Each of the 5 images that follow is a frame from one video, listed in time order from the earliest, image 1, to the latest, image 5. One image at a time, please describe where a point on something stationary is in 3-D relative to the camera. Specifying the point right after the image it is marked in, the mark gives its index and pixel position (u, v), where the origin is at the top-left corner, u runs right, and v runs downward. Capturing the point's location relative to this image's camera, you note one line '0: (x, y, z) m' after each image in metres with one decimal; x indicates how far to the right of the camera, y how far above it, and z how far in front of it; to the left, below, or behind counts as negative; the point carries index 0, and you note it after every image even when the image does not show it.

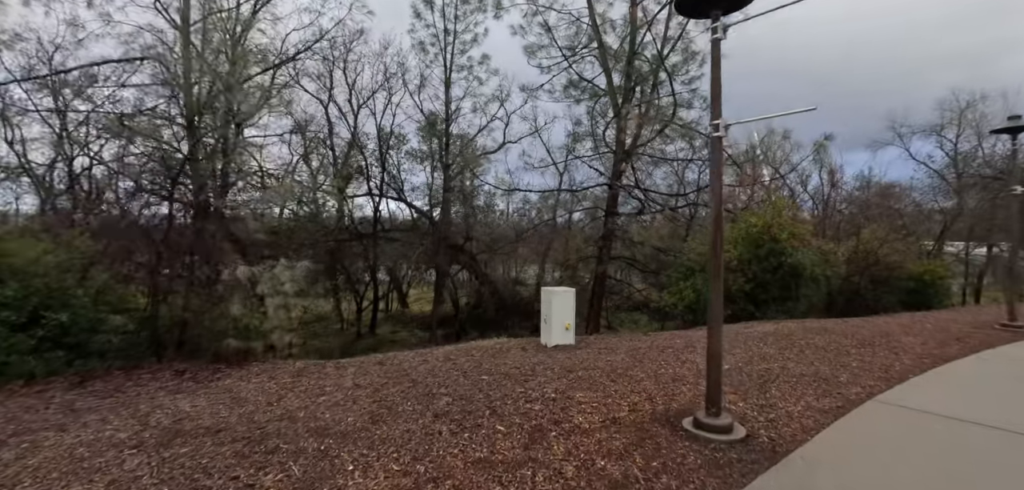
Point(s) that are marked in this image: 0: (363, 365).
0: (-1.5, -1.2, +5.4) m
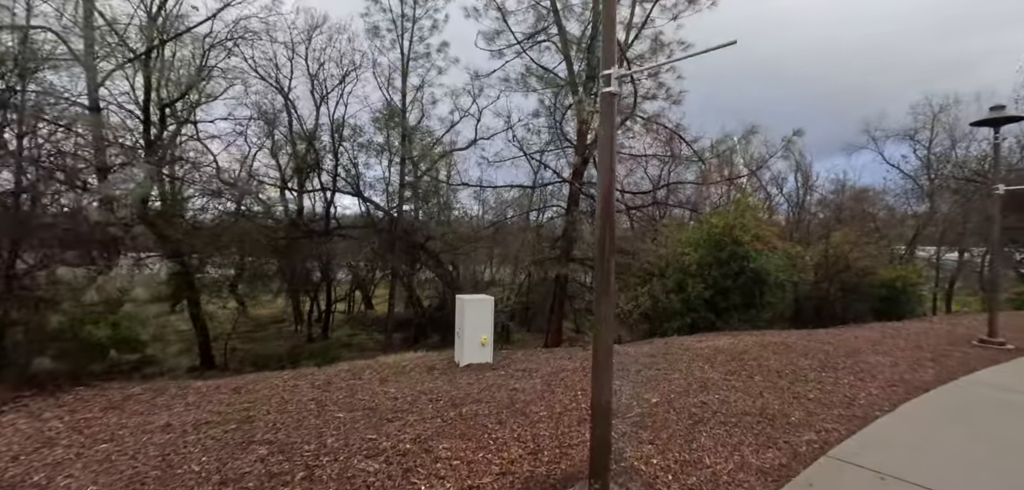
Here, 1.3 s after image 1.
0: (-2.4, -1.2, +4.3) m
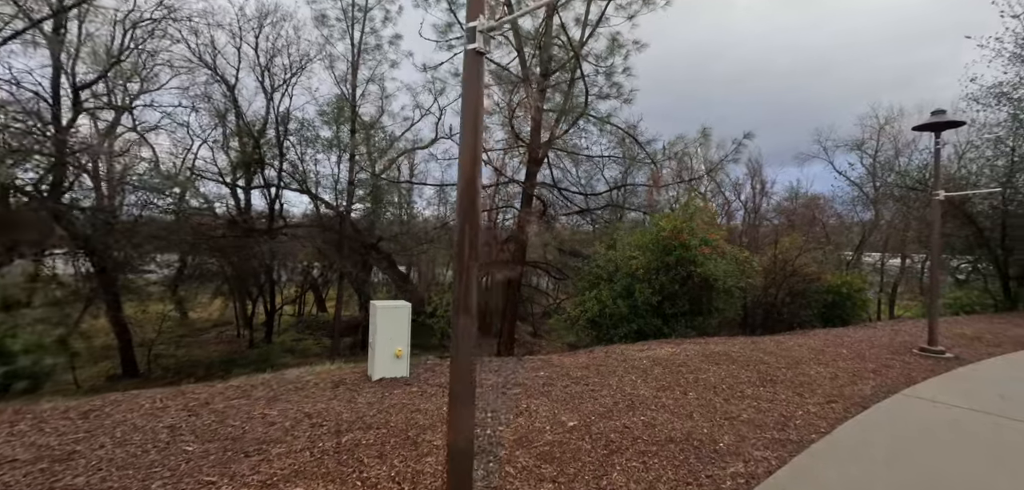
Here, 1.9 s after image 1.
0: (-3.1, -1.1, +3.6) m
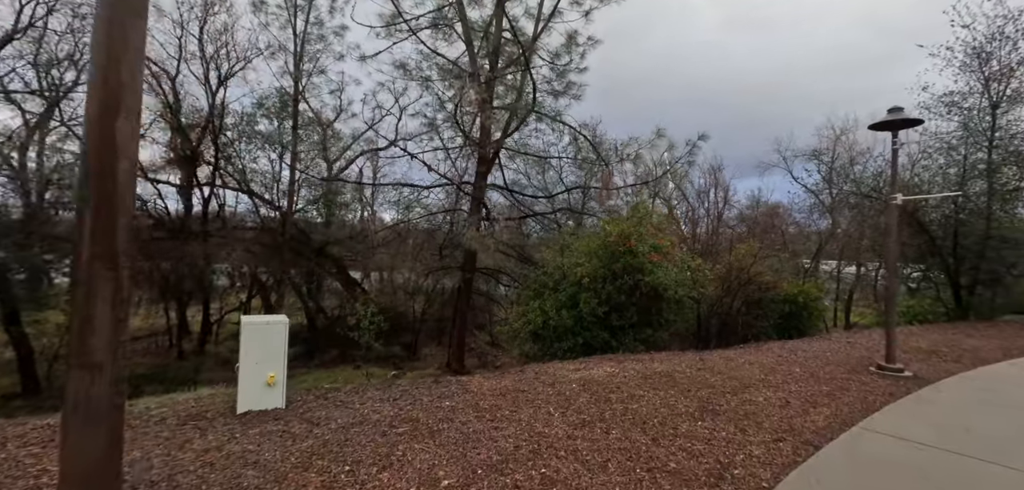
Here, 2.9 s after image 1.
0: (-3.8, -1.1, +2.6) m
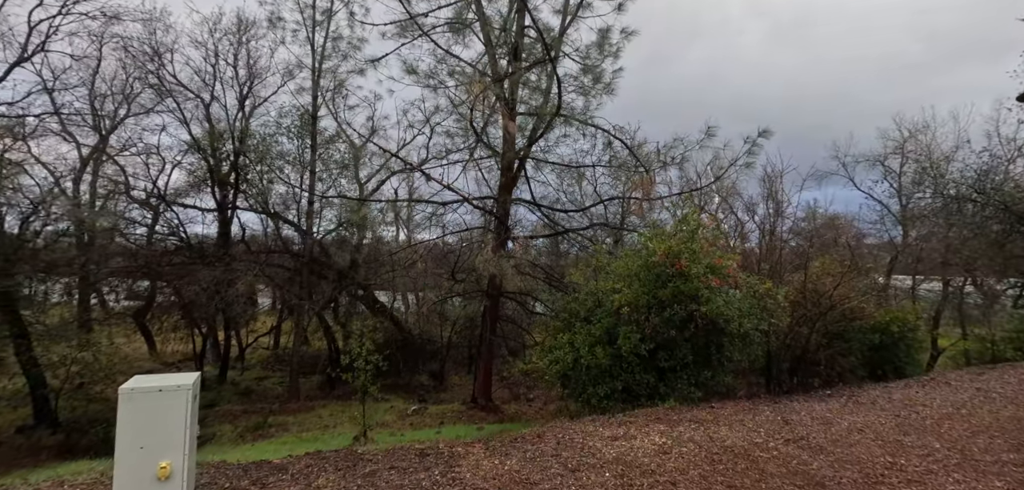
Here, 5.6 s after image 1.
0: (-3.9, -1.3, +1.4) m
